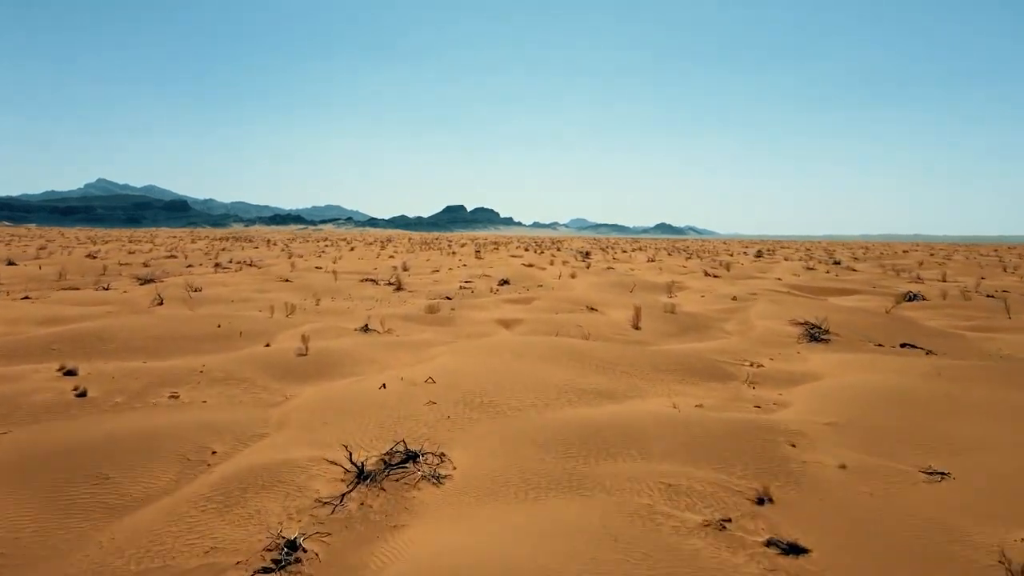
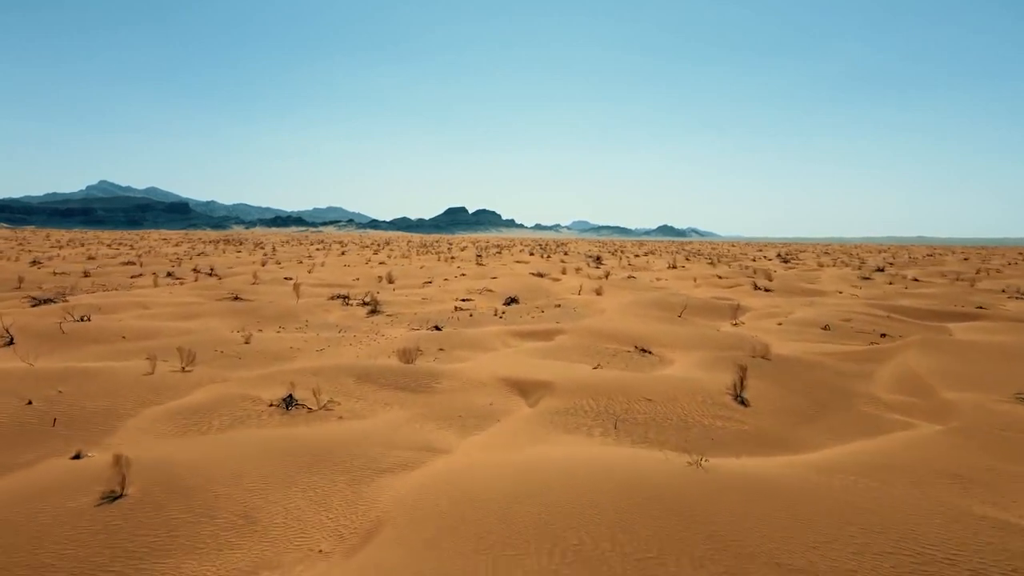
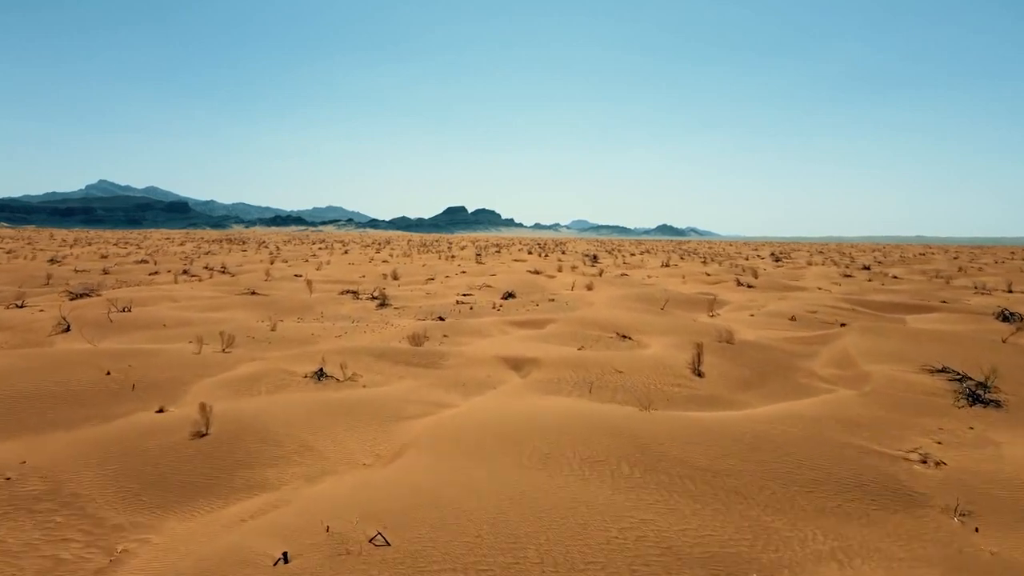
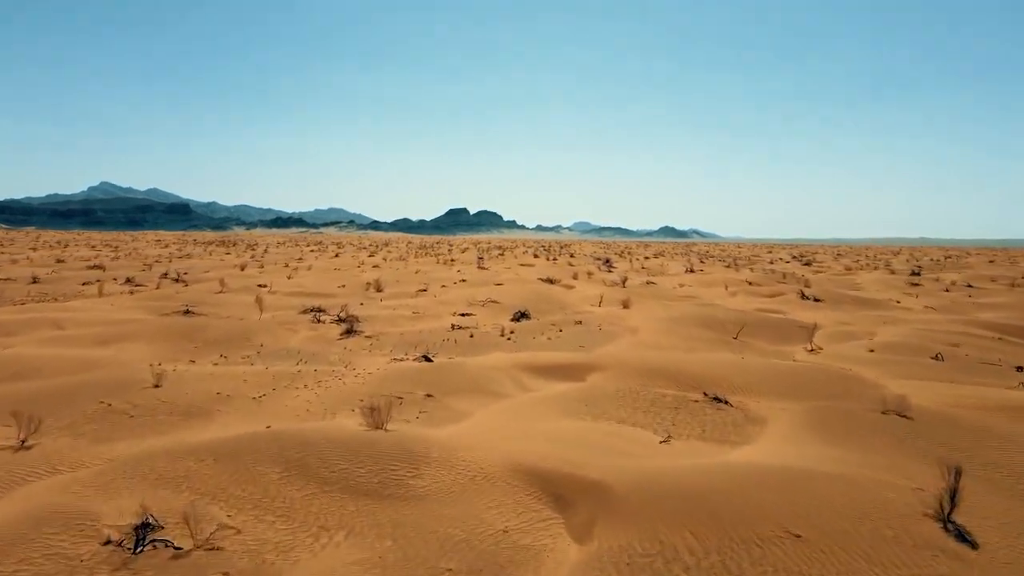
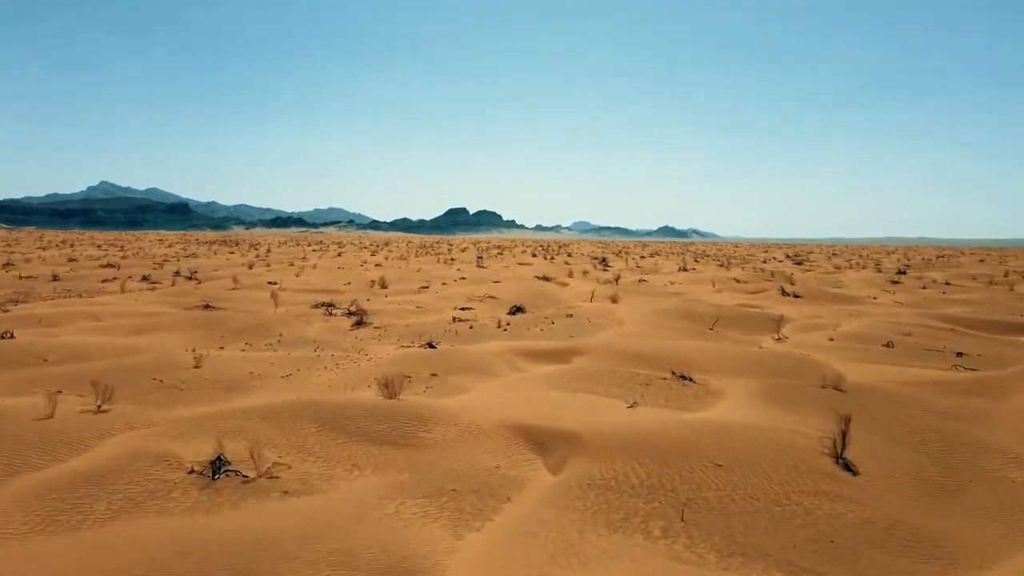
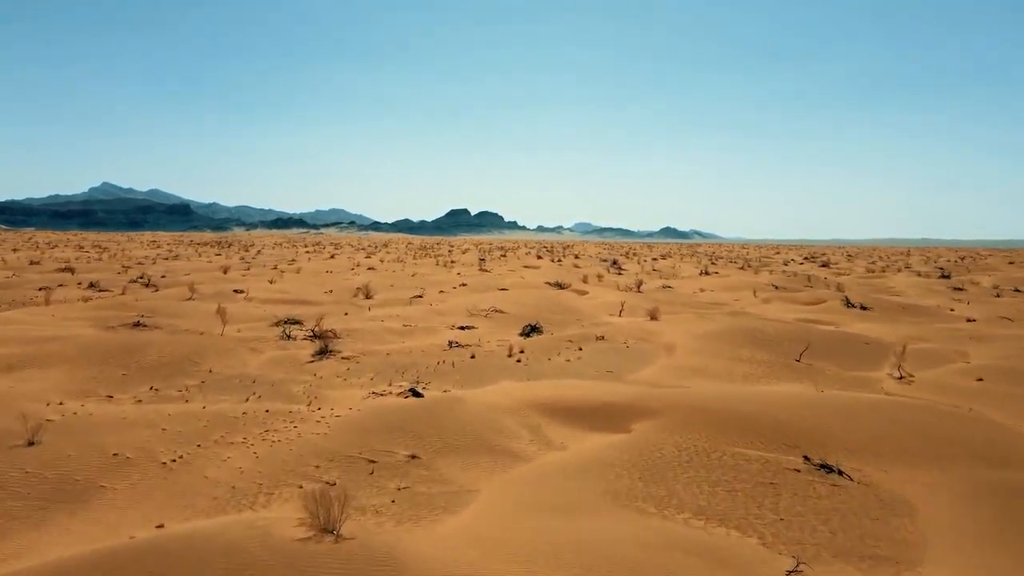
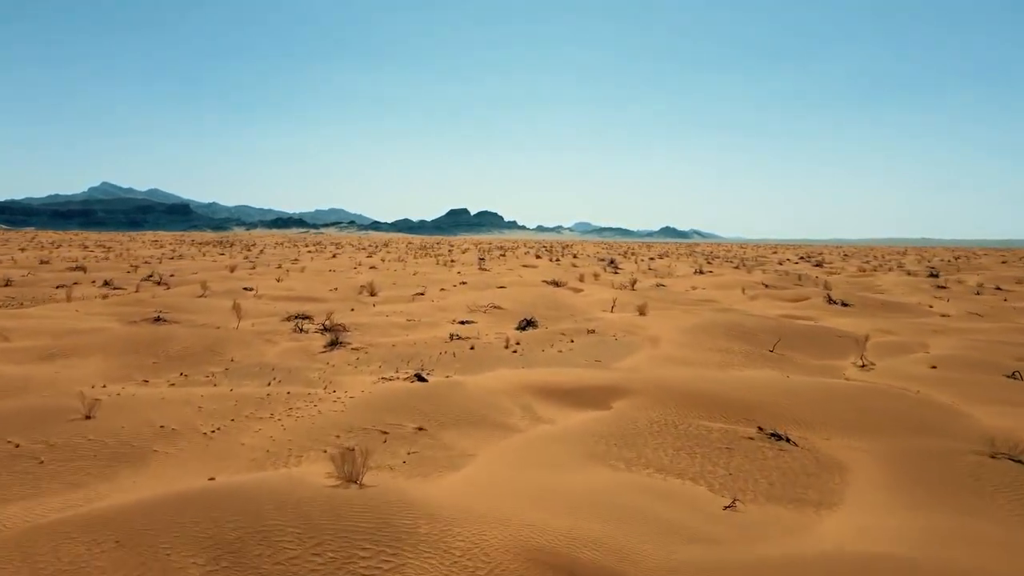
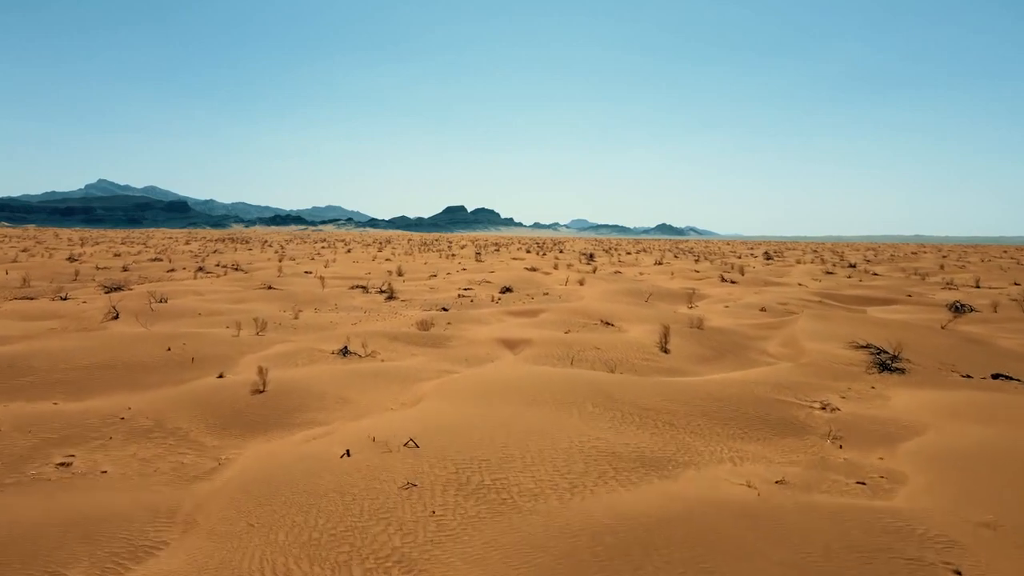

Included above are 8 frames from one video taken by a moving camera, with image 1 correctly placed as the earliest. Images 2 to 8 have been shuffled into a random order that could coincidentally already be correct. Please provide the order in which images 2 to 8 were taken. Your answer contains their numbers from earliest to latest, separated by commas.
8, 3, 2, 5, 4, 7, 6
